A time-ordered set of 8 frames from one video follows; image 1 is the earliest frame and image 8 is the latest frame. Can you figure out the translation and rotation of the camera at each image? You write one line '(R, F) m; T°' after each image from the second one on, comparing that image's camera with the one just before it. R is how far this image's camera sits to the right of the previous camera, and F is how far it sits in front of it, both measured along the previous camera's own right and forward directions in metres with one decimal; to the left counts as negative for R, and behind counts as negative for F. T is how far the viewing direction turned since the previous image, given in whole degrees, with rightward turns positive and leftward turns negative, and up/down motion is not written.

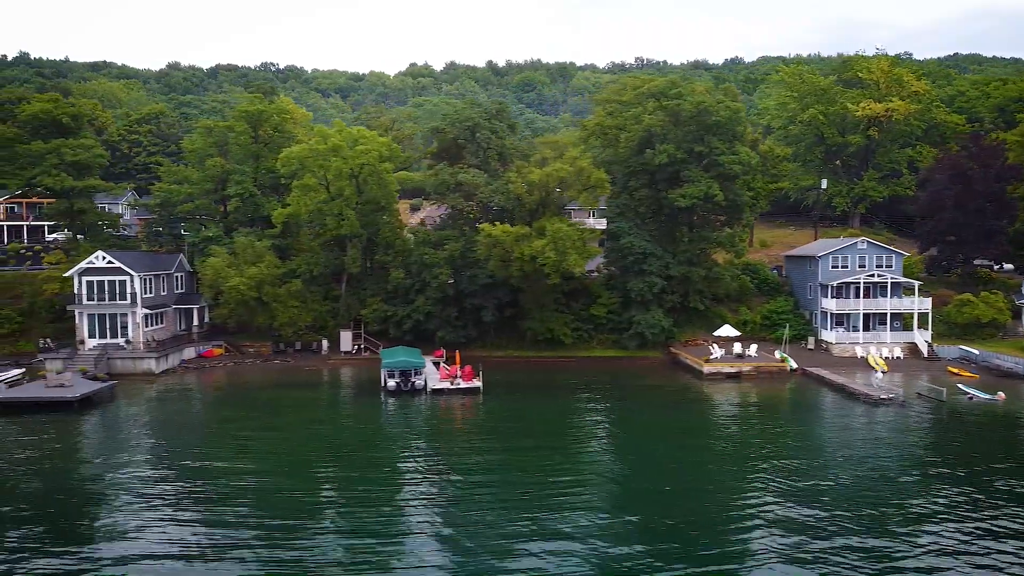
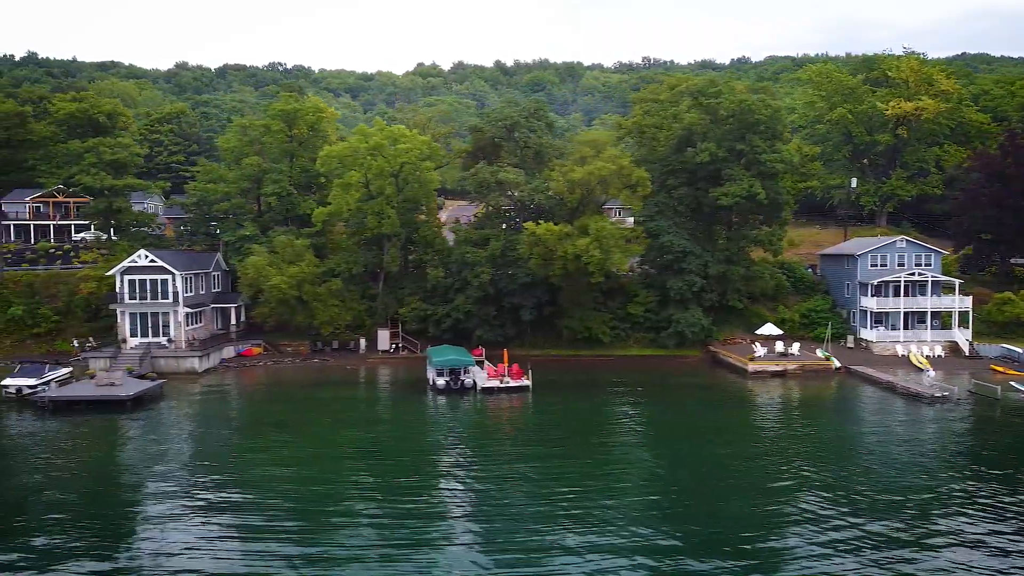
(-3.5, 0.0) m; 0°
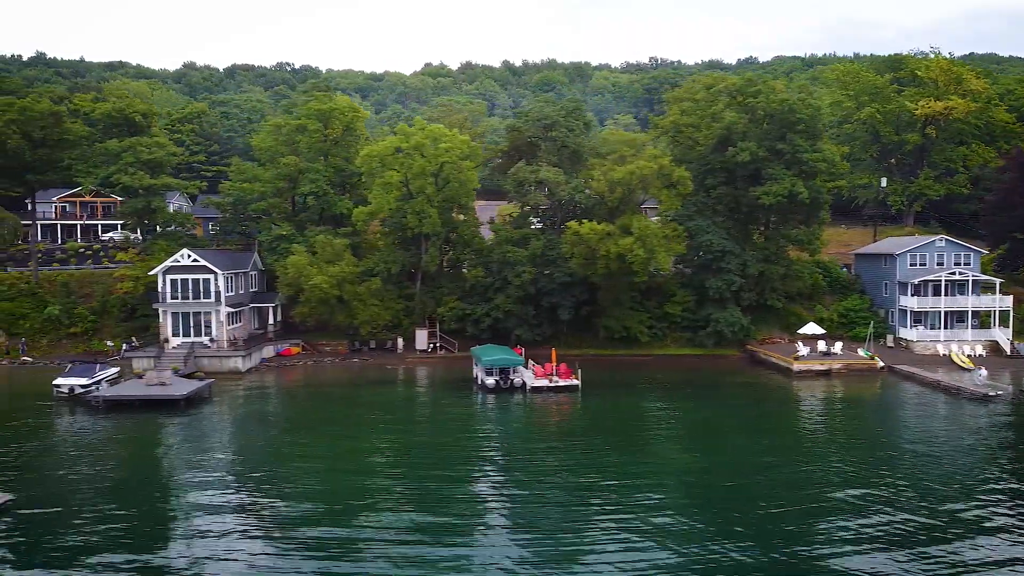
(-3.5, 0.0) m; 0°
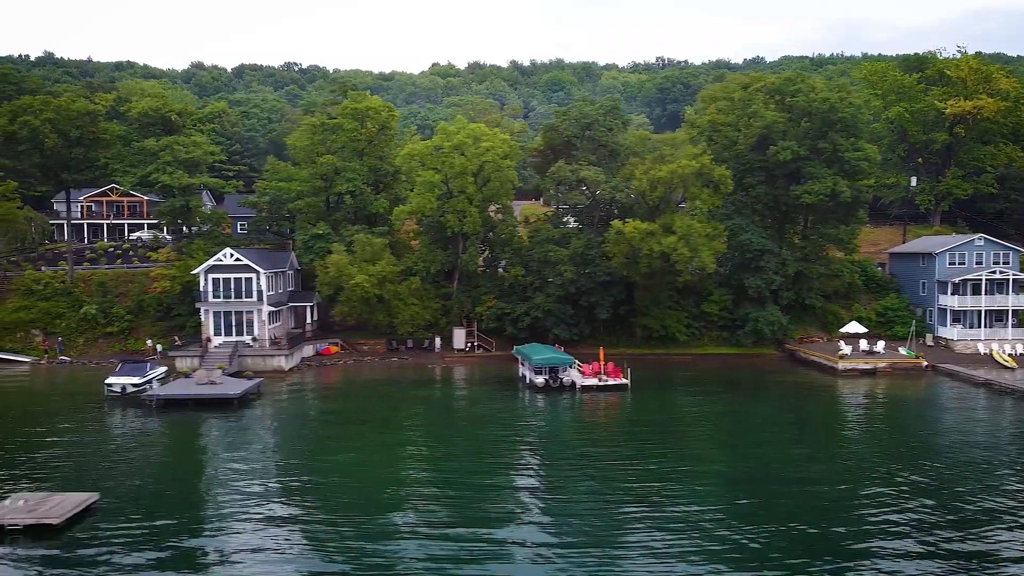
(-3.5, 0.0) m; 0°
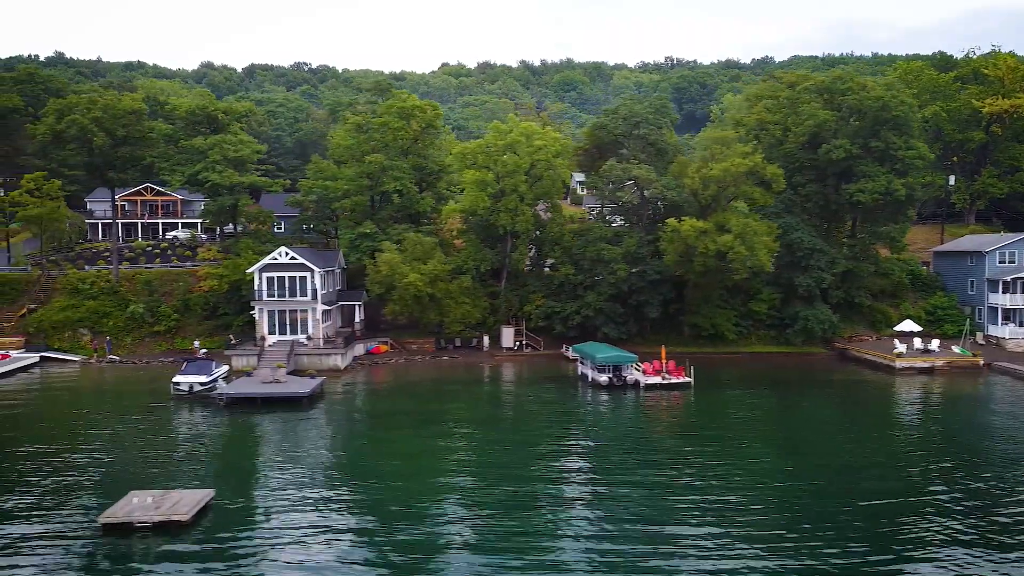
(-4.5, 0.0) m; 0°
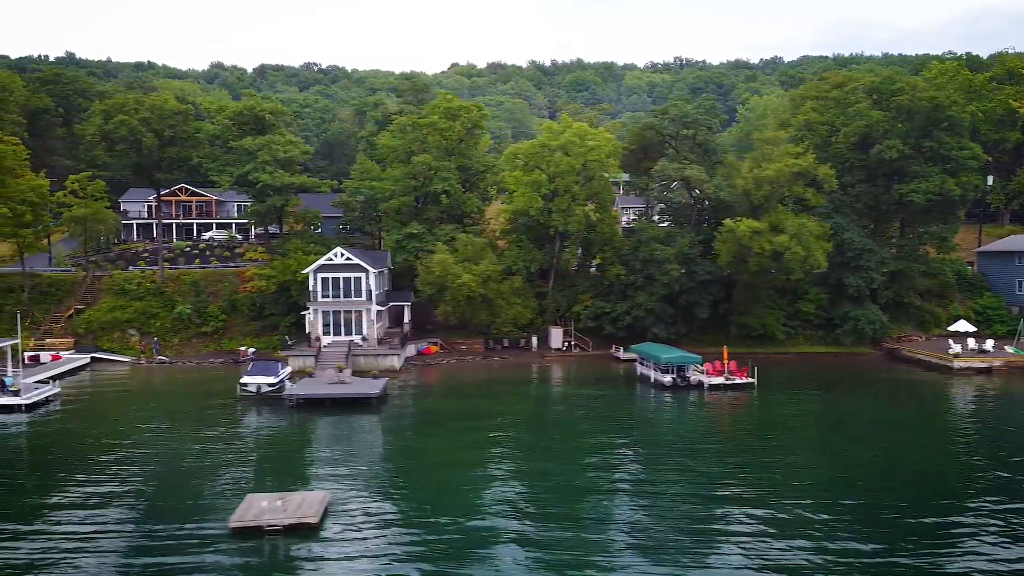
(-4.5, 0.0) m; 0°
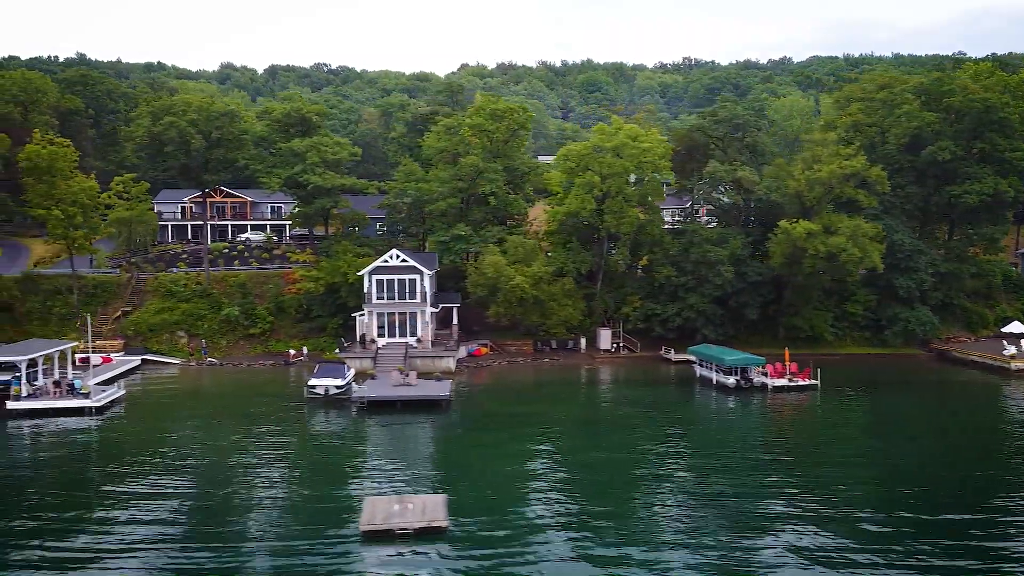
(-4.5, 0.0) m; 0°
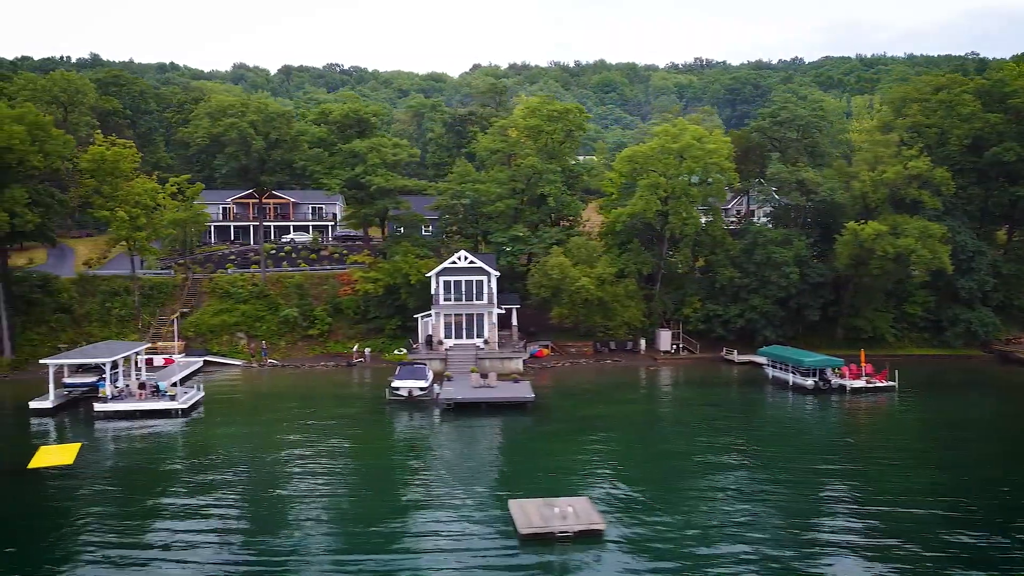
(-5.6, 0.0) m; 0°
